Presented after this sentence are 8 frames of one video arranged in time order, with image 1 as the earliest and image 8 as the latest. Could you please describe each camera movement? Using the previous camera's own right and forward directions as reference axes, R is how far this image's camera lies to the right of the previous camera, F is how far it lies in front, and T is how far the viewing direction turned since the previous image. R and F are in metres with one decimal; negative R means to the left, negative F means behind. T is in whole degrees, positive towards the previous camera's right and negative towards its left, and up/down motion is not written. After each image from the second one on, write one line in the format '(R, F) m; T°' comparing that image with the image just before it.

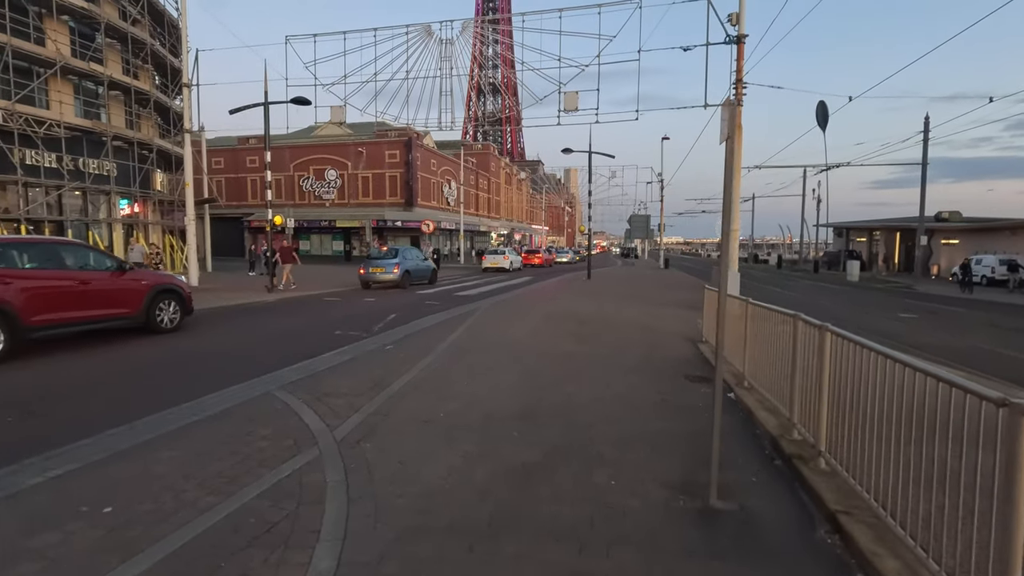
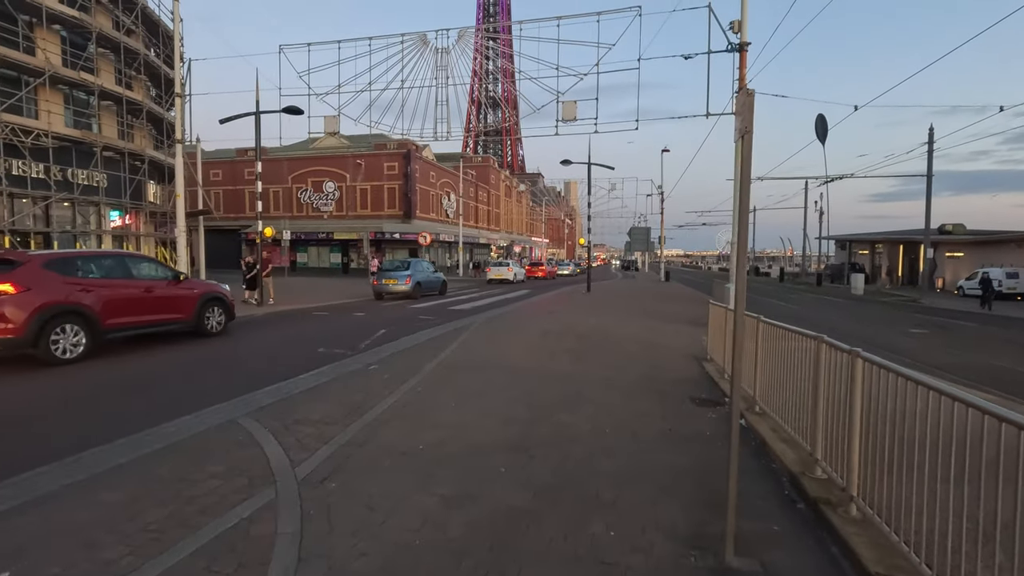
(+0.1, +0.5) m; 0°
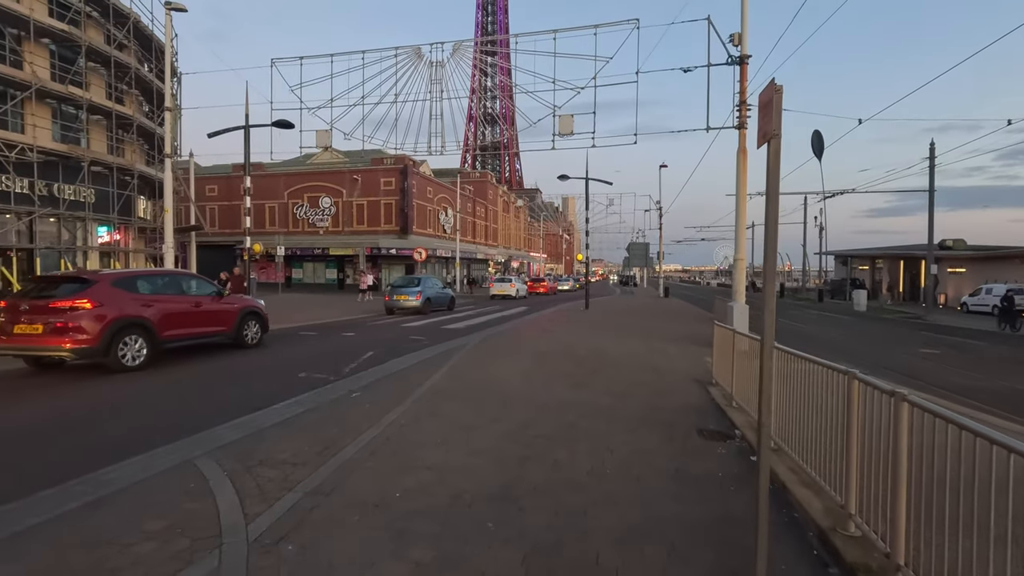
(+0.1, +0.5) m; 0°
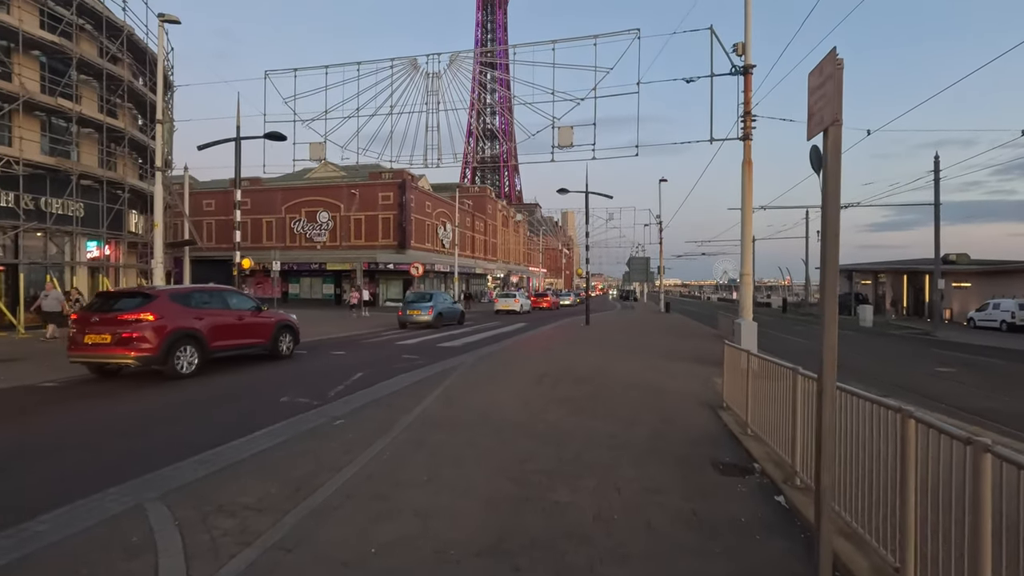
(0.0, +0.6) m; 0°
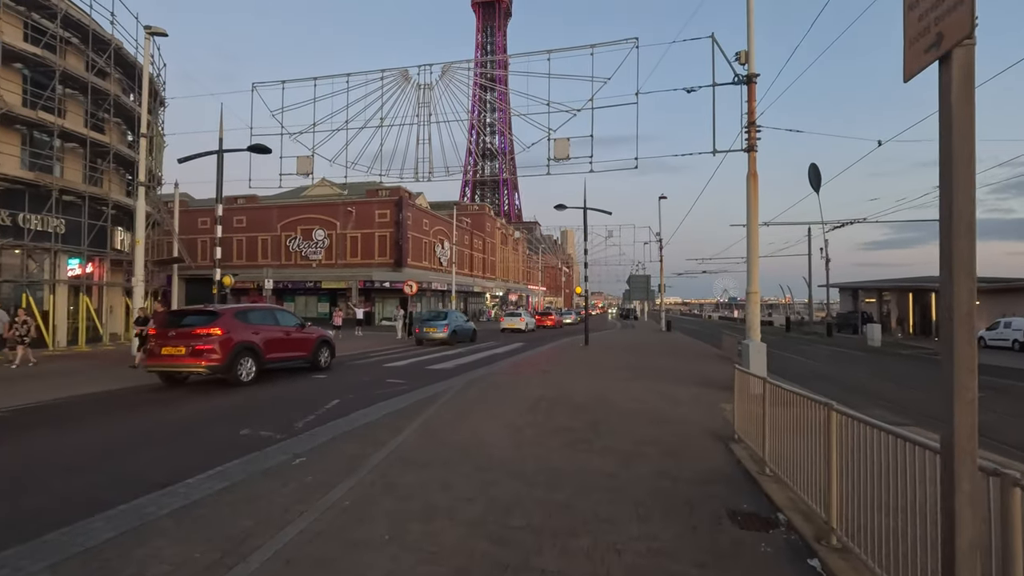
(+0.2, +0.8) m; 0°
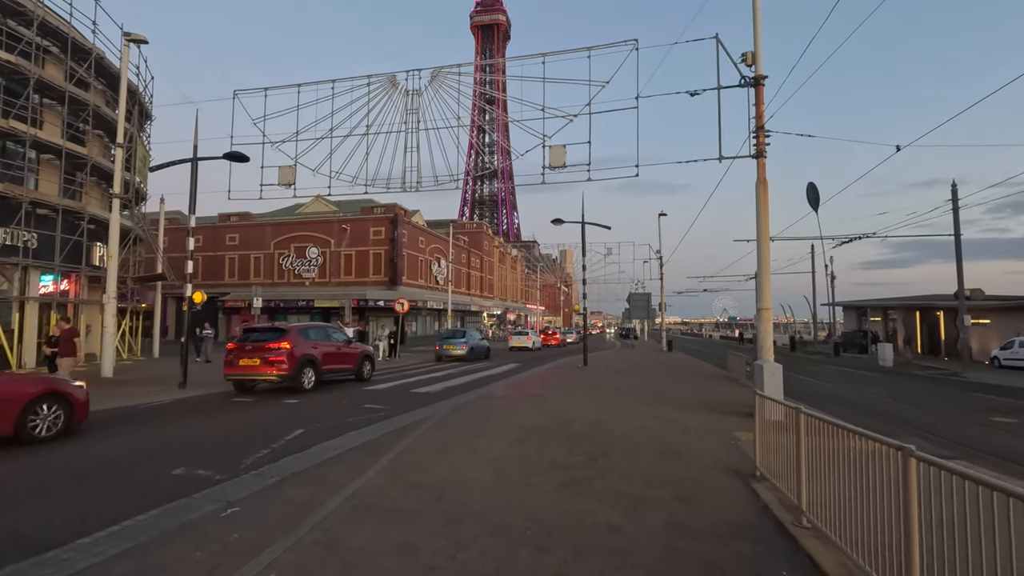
(+0.2, +1.1) m; 0°
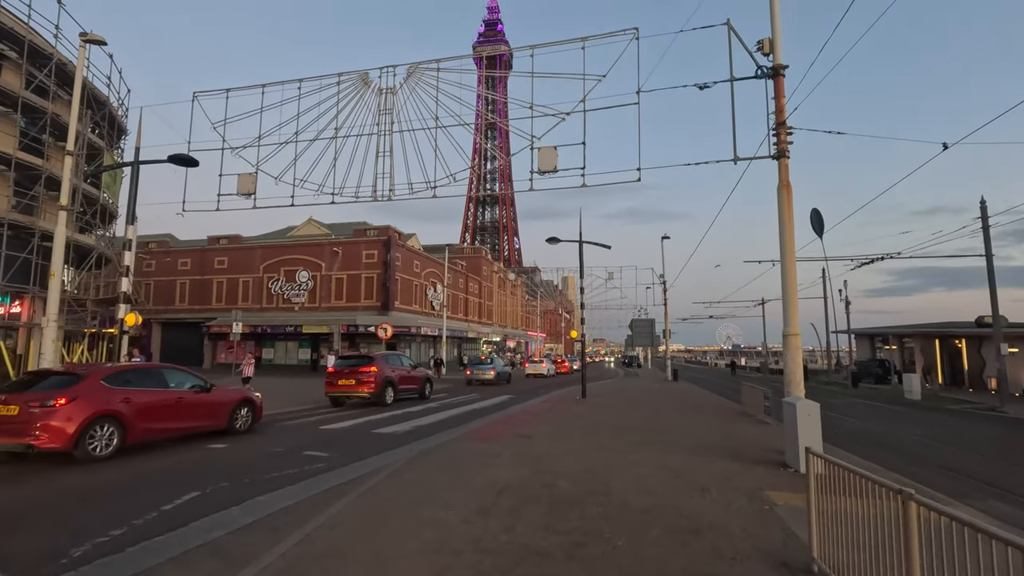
(+0.4, +2.0) m; 0°
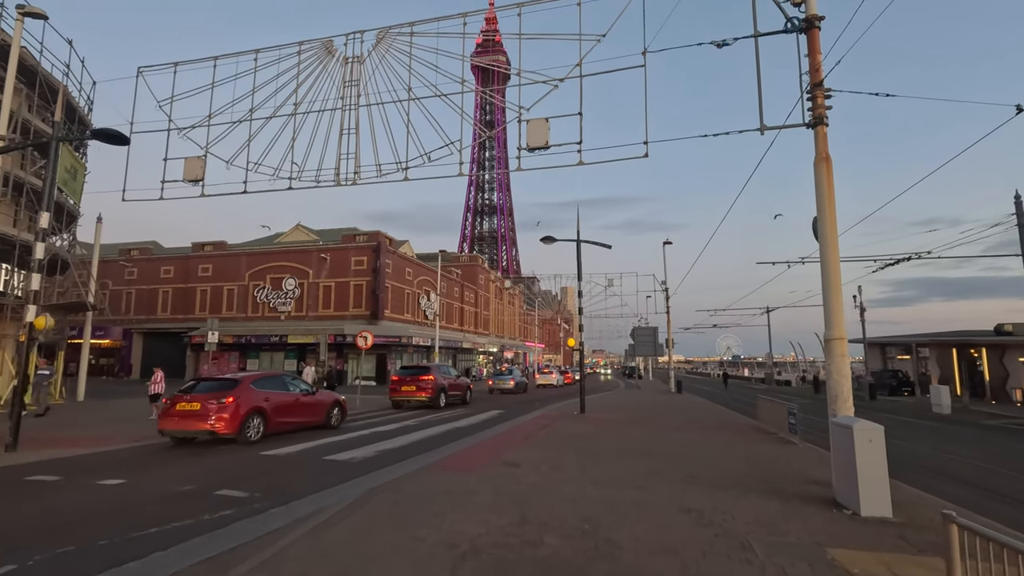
(+0.3, +2.0) m; 0°
